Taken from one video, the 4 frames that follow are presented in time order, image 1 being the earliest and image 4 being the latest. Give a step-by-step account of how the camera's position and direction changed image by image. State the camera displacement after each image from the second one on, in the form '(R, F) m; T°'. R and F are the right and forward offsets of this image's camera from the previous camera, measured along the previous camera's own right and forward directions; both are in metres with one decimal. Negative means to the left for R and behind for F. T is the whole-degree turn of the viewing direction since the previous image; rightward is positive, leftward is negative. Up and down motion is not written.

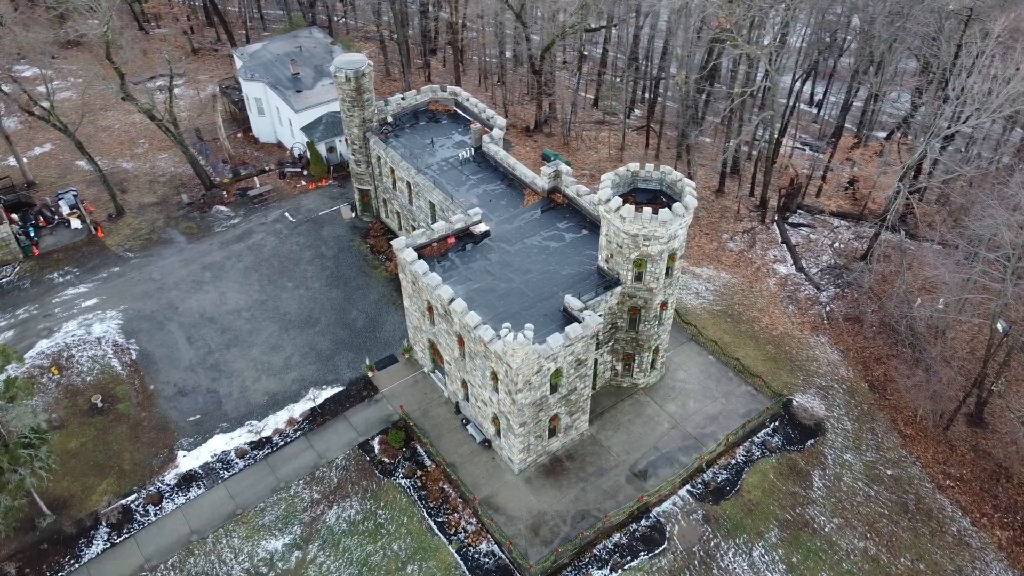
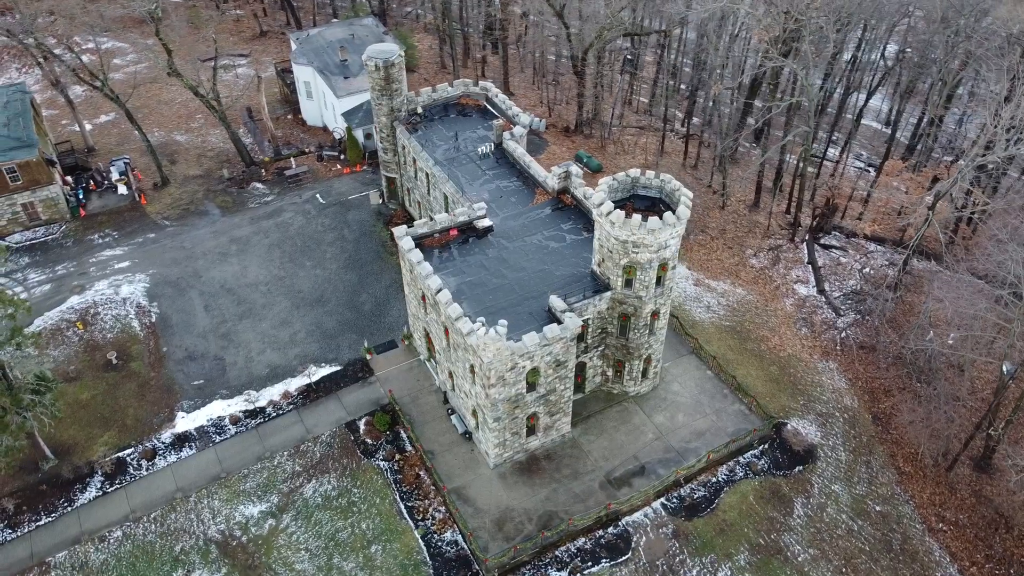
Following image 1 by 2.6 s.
(+3.2, -0.1) m; -6°
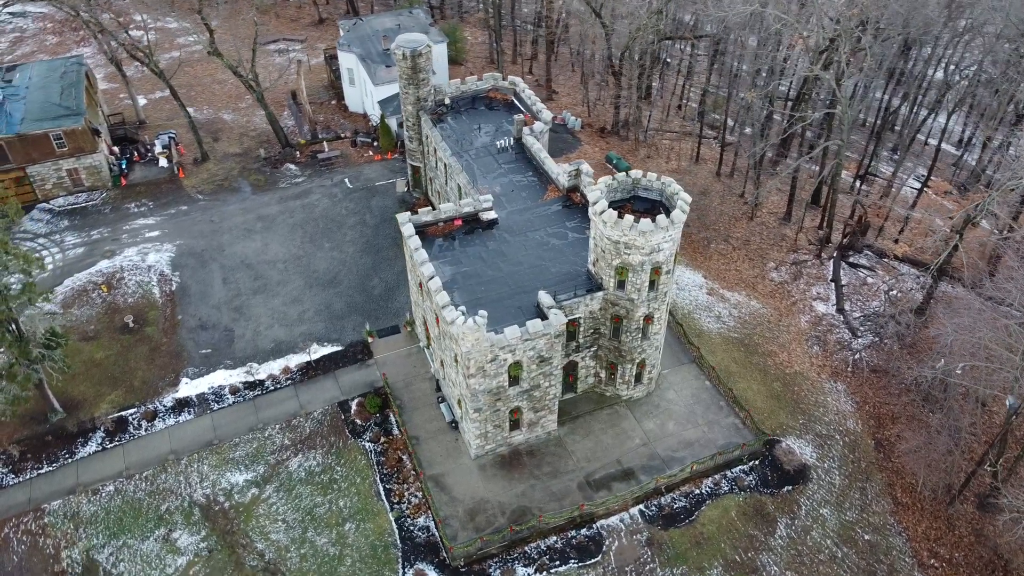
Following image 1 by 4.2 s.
(+2.8, +0.1) m; -5°
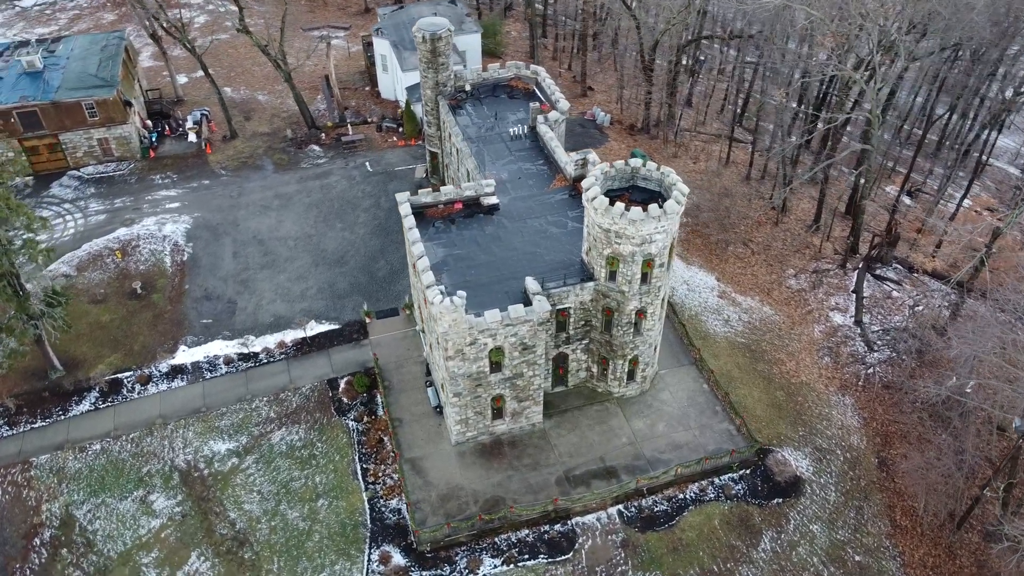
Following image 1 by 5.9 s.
(+2.5, +0.7) m; -4°
